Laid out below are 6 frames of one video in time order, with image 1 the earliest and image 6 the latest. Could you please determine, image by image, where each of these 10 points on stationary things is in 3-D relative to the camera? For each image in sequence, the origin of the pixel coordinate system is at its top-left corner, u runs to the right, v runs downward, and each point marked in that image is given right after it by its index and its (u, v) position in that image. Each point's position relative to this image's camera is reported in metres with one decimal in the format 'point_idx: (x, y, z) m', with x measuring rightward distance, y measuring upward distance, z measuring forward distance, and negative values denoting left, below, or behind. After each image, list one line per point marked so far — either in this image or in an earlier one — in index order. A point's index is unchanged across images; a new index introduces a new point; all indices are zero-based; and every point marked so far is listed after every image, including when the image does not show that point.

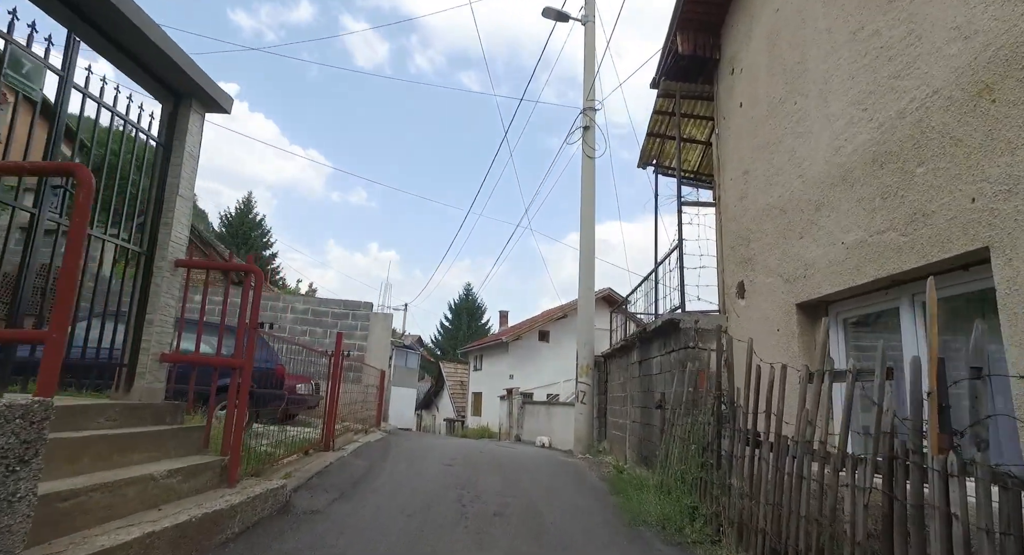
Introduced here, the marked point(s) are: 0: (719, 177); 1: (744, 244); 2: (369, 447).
0: (+2.2, +1.0, +6.7) m
1: (+2.1, +0.3, +5.8) m
2: (-2.0, -2.4, +9.1) m
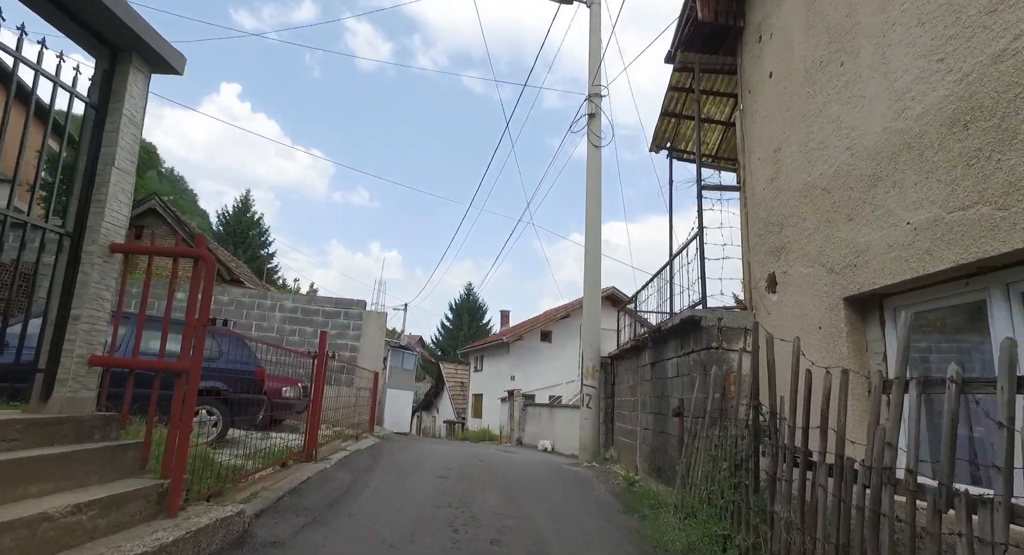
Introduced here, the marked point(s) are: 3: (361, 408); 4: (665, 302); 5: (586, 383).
0: (+2.2, +1.1, +6.0) m
1: (+2.1, +0.4, +5.2) m
2: (-2.0, -2.3, +8.4) m
3: (-2.9, -2.5, +12.1) m
4: (+1.8, -0.3, +7.6) m
5: (+1.2, -1.8, +11.0) m
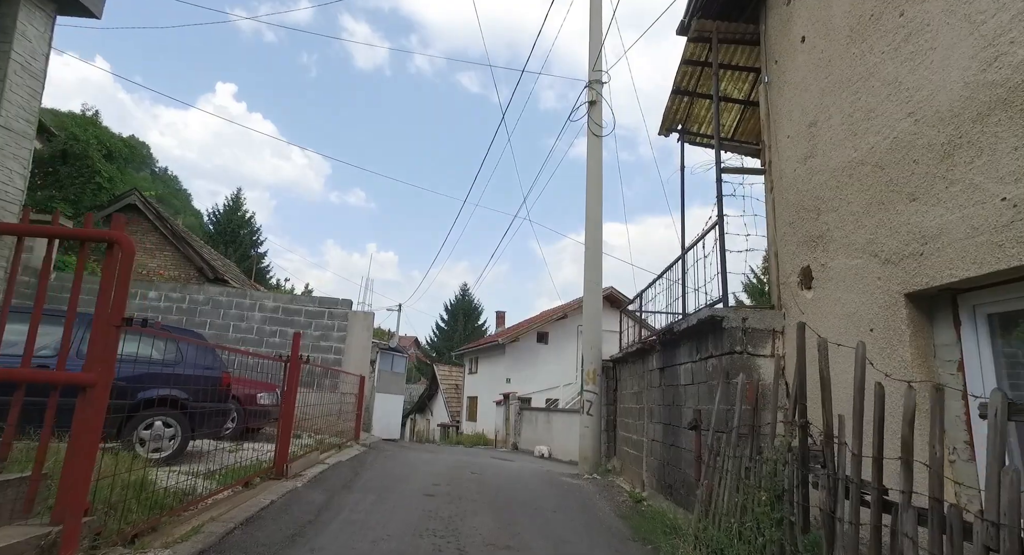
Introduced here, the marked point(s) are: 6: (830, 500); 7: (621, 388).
0: (+2.1, +1.1, +5.3) m
1: (+2.1, +0.4, +4.4) m
2: (-2.1, -2.3, +7.6) m
3: (-2.9, -2.4, +11.4) m
4: (+1.7, -0.3, +6.9) m
5: (+1.2, -1.8, +10.3) m
6: (+1.4, -1.0, +2.9) m
7: (+1.6, -1.7, +9.7) m
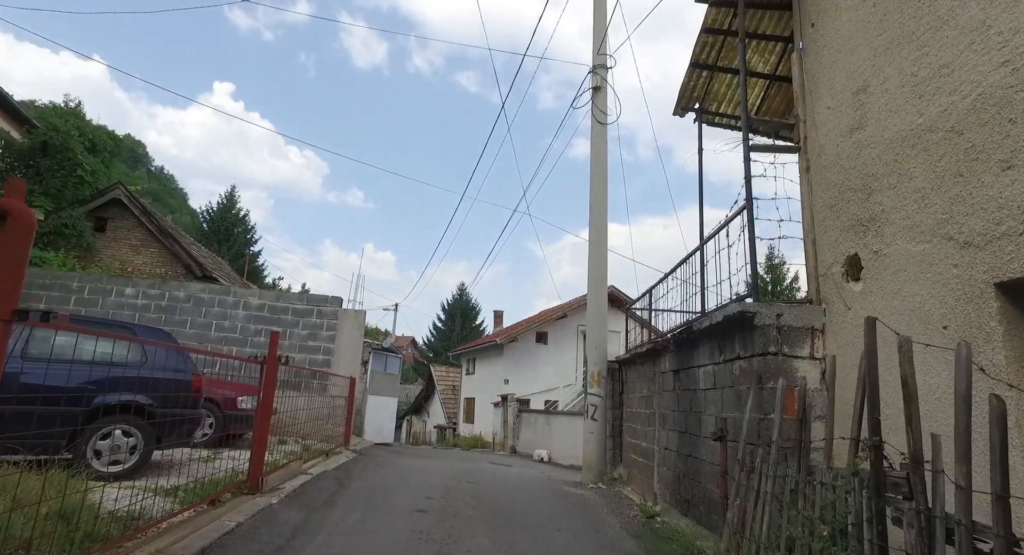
0: (+2.1, +1.2, +4.7) m
1: (+2.1, +0.5, +3.8) m
2: (-2.1, -2.2, +7.0) m
3: (-3.0, -2.3, +10.7) m
4: (+1.7, -0.2, +6.3) m
5: (+1.2, -1.7, +9.7) m
6: (+1.4, -0.9, +2.3) m
7: (+1.6, -1.6, +9.1) m
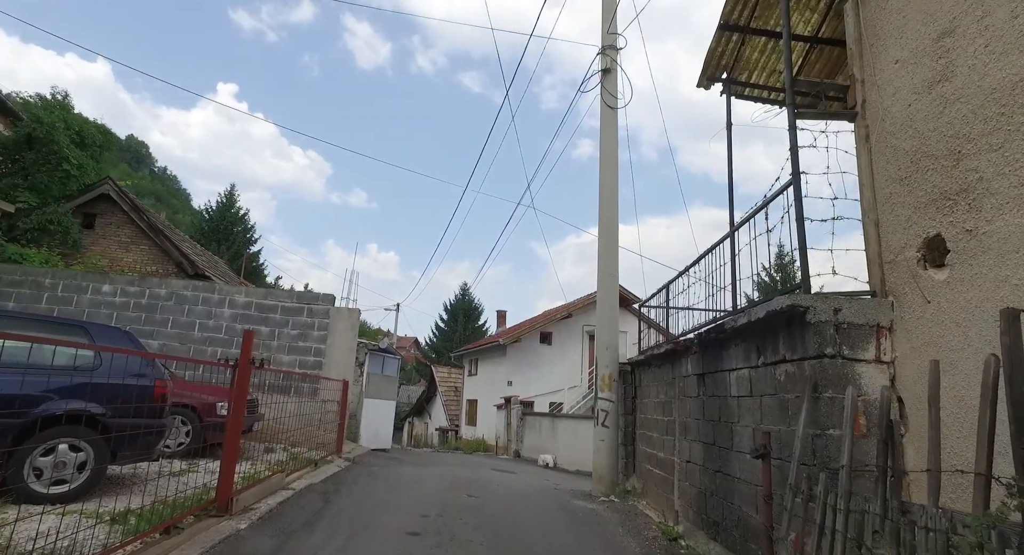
0: (+2.2, +1.3, +4.0) m
1: (+2.1, +0.5, +3.1) m
2: (-2.0, -2.2, +6.3) m
3: (-2.9, -2.3, +10.0) m
4: (+1.8, -0.1, +5.6) m
5: (+1.2, -1.6, +8.9) m
6: (+1.5, -0.8, +1.5) m
7: (+1.7, -1.5, +8.4) m
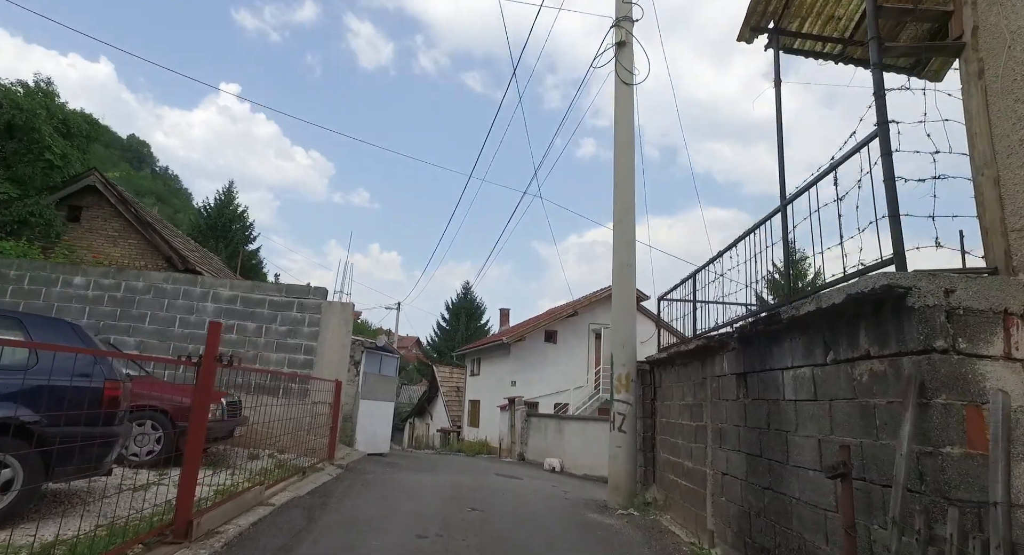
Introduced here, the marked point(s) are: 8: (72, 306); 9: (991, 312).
0: (+2.2, +1.4, +3.2) m
1: (+2.2, +0.7, +2.3) m
2: (-2.0, -2.0, +5.5) m
3: (-2.8, -2.2, +9.2) m
4: (+1.9, 0.0, +4.7) m
5: (+1.3, -1.5, +8.1) m
6: (+1.5, -0.7, +0.7) m
7: (+1.8, -1.4, +7.6) m
8: (-6.4, -0.4, +9.4) m
9: (+2.0, -0.1, +2.7) m
